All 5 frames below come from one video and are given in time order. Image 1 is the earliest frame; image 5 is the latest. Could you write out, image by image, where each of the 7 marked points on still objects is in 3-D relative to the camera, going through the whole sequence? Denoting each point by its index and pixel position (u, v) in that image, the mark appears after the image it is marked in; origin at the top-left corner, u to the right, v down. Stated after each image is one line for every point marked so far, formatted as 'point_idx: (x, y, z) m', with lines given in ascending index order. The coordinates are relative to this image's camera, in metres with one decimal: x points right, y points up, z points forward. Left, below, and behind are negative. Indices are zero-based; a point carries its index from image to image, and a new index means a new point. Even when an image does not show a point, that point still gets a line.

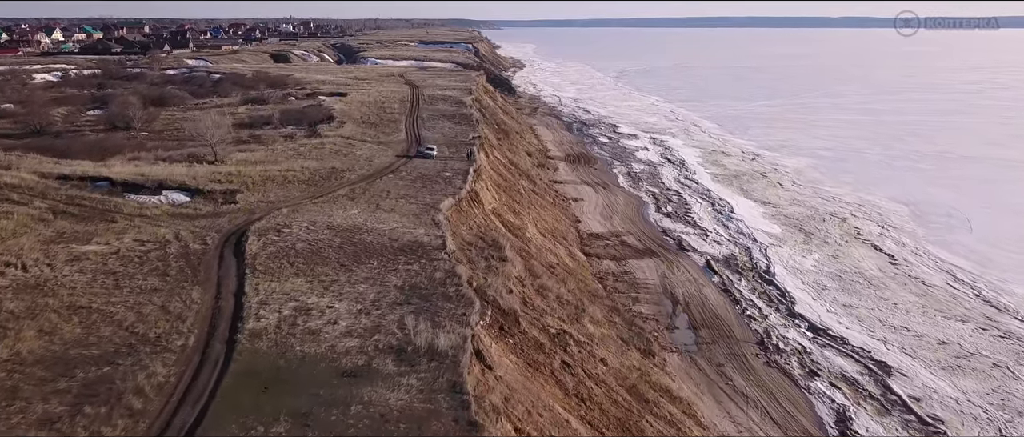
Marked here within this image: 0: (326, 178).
0: (-4.0, +0.9, +18.0) m
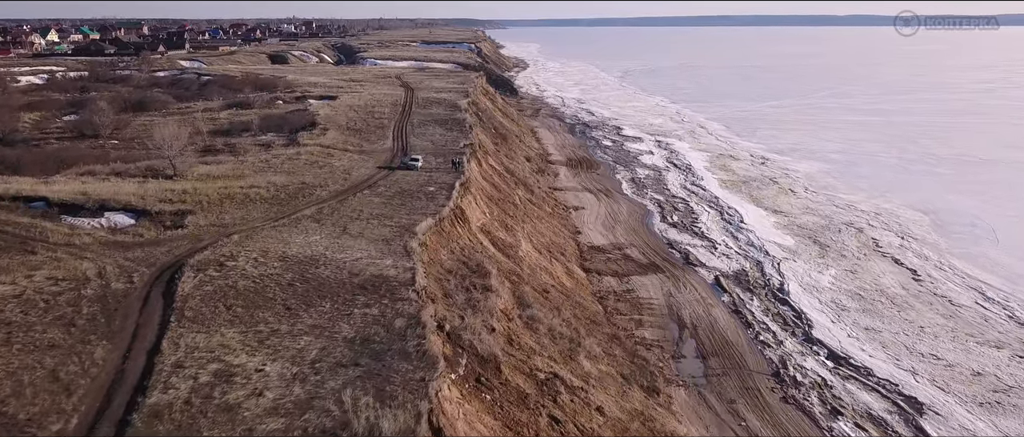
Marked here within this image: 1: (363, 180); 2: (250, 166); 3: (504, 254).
0: (-4.2, +0.5, +16.2) m
1: (-3.2, +0.8, +18.3) m
2: (-5.9, +1.2, +19.2) m
3: (-0.2, -0.8, +18.4) m
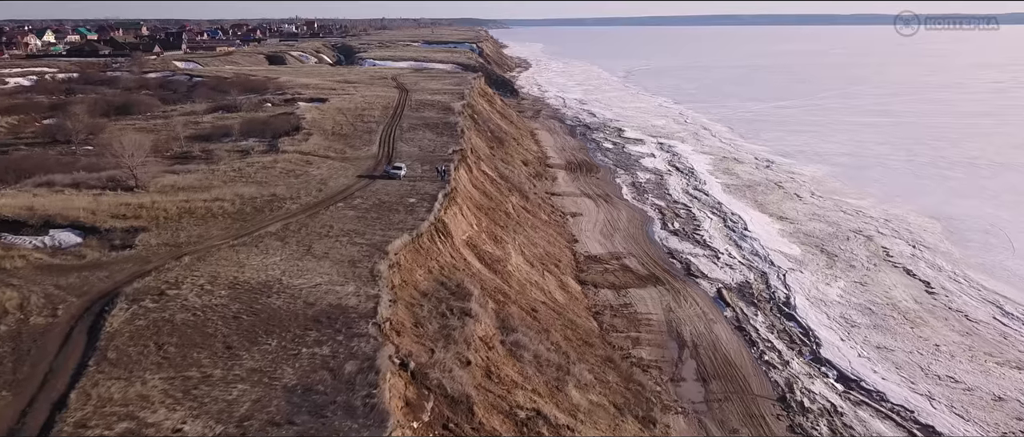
0: (-4.5, +0.2, +15.1) m
1: (-3.5, +0.5, +17.1) m
2: (-6.2, +0.9, +18.0) m
3: (-0.5, -1.0, +17.2) m
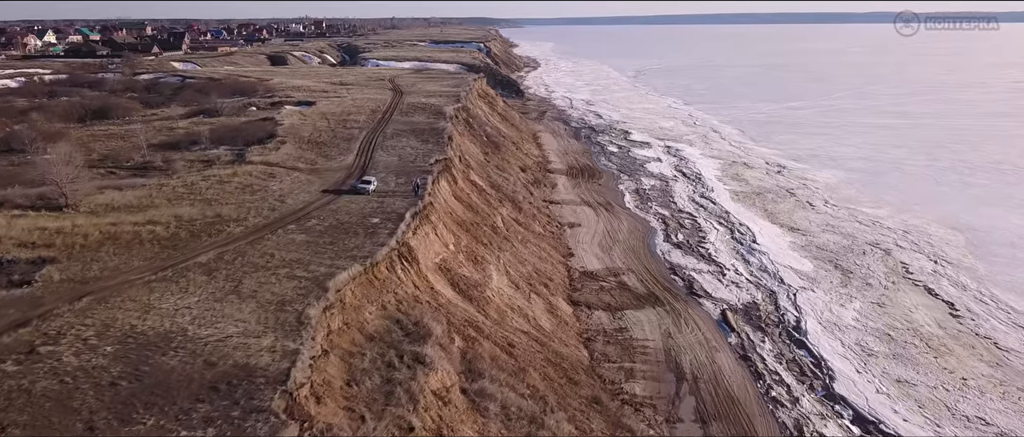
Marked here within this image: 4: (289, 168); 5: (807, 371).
0: (-4.9, -0.2, +13.3) m
1: (-3.9, +0.1, +15.4) m
2: (-6.6, +0.5, +16.3) m
3: (-0.9, -1.4, +15.4) m
4: (-5.2, +1.2, +19.7) m
5: (+6.3, -3.3, +18.1) m
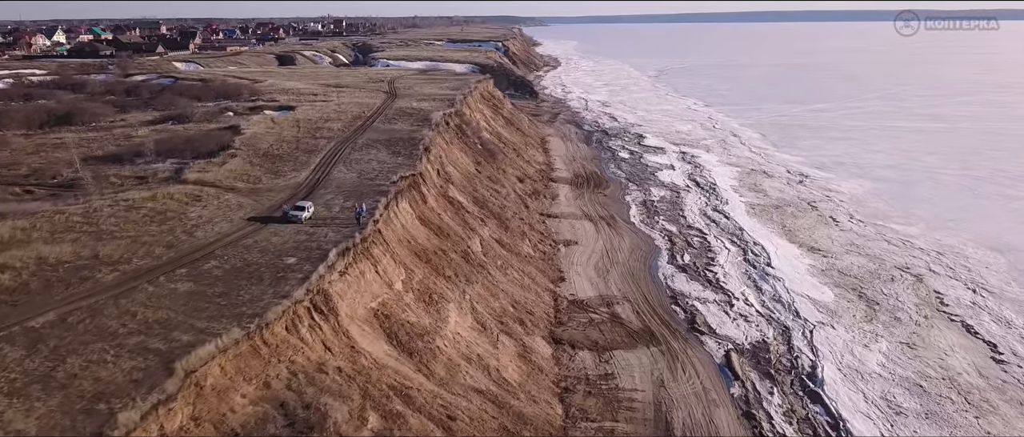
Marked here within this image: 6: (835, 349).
0: (-5.8, -0.8, +10.8) m
1: (-4.7, -0.4, +12.8) m
2: (-7.4, 0.0, +13.8) m
3: (-1.7, -2.0, +12.7) m
4: (-5.8, +0.6, +17.1) m
5: (+5.6, -3.9, +15.3) m
6: (+7.3, -2.9, +19.2) m
